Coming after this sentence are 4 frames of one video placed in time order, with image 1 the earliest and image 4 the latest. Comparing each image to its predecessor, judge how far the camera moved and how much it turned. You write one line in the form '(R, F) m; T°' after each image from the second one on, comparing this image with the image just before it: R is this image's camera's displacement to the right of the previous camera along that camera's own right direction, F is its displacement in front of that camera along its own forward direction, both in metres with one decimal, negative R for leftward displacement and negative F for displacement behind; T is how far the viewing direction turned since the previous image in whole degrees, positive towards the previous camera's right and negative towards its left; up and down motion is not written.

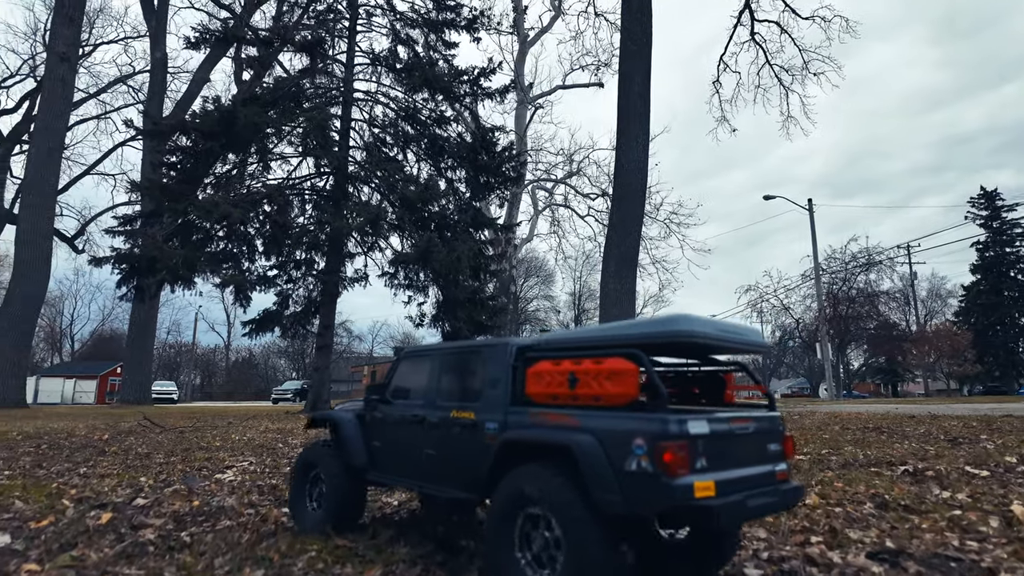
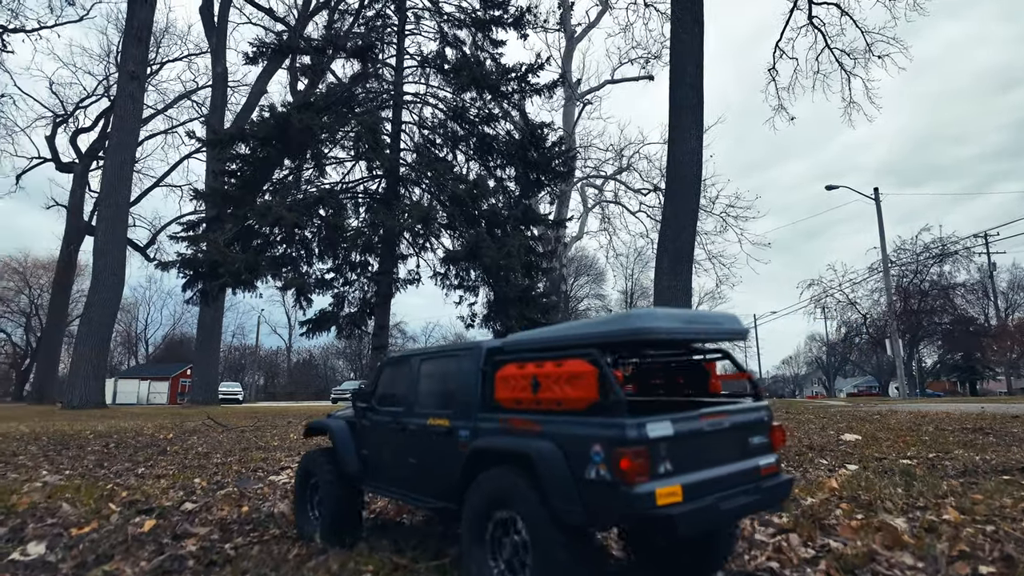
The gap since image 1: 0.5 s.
(-0.1, +0.2) m; -5°
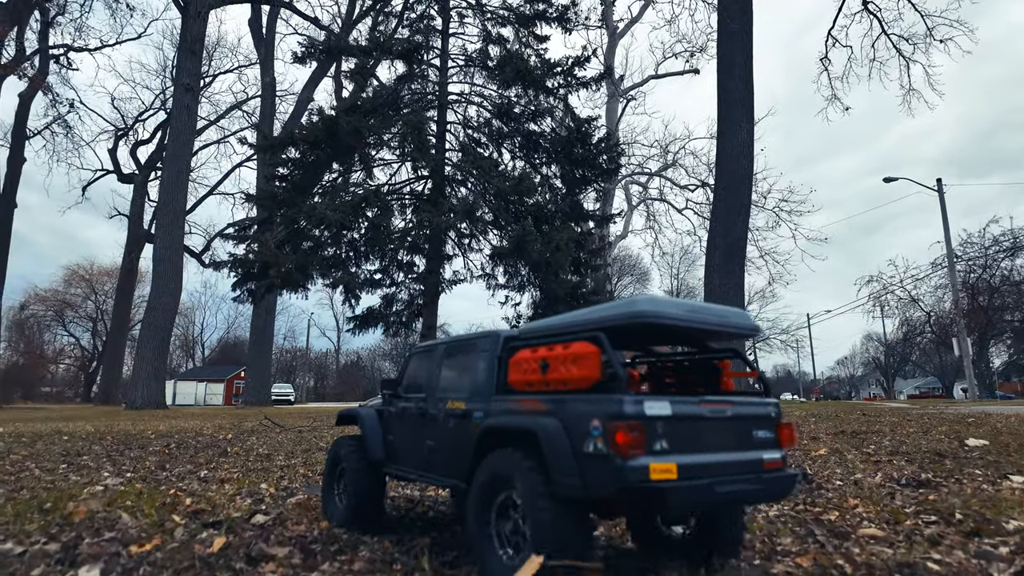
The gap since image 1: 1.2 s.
(-0.2, +0.3) m; -4°
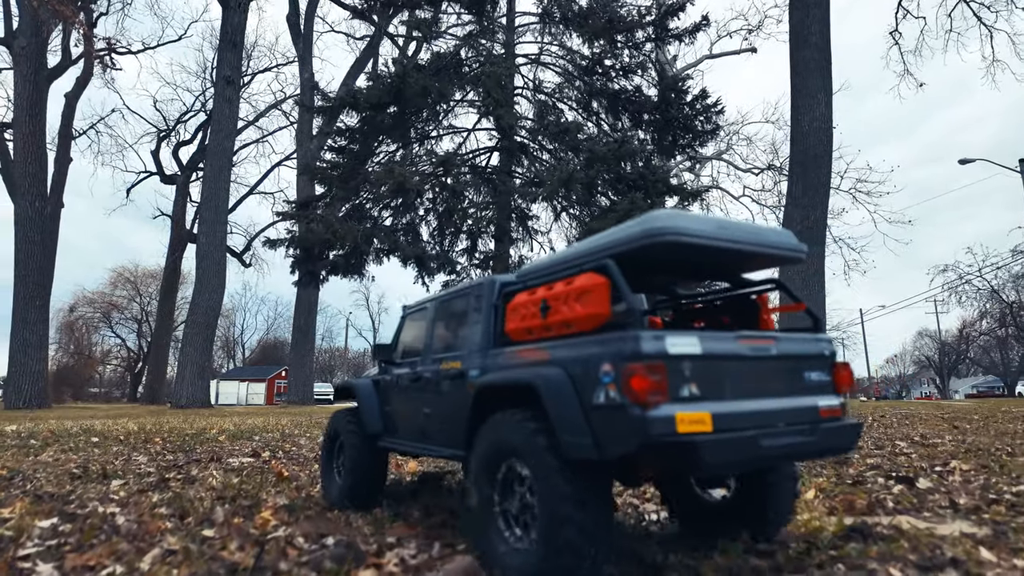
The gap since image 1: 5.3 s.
(-1.3, +2.0) m; -3°
